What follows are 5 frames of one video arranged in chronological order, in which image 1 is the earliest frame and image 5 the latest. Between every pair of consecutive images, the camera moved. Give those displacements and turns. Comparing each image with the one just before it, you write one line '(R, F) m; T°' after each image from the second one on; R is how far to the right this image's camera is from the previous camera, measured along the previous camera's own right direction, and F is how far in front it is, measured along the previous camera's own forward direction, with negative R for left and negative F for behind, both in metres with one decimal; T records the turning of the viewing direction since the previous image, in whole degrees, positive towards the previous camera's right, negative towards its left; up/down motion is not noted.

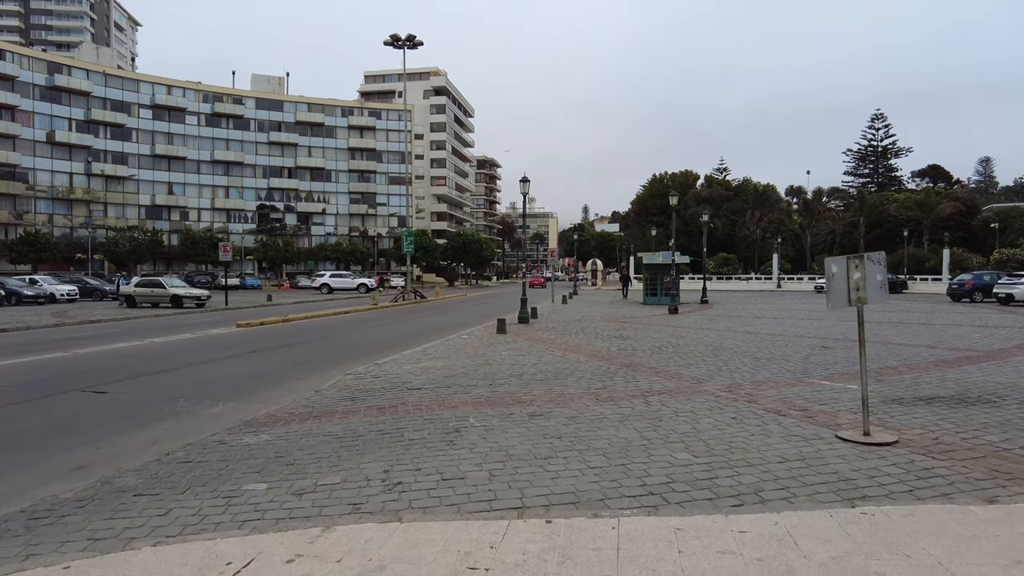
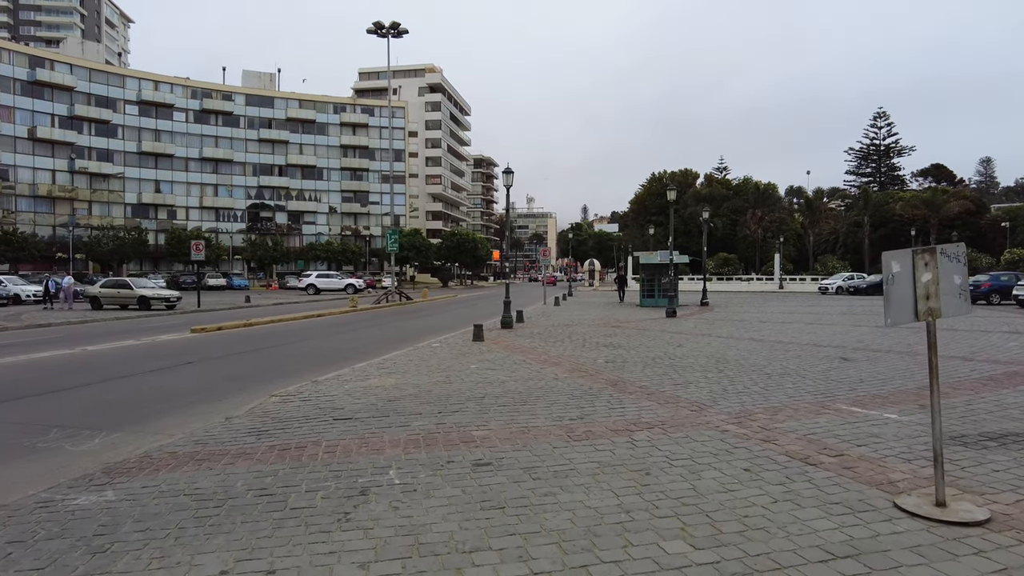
(+0.5, +1.8) m; 0°
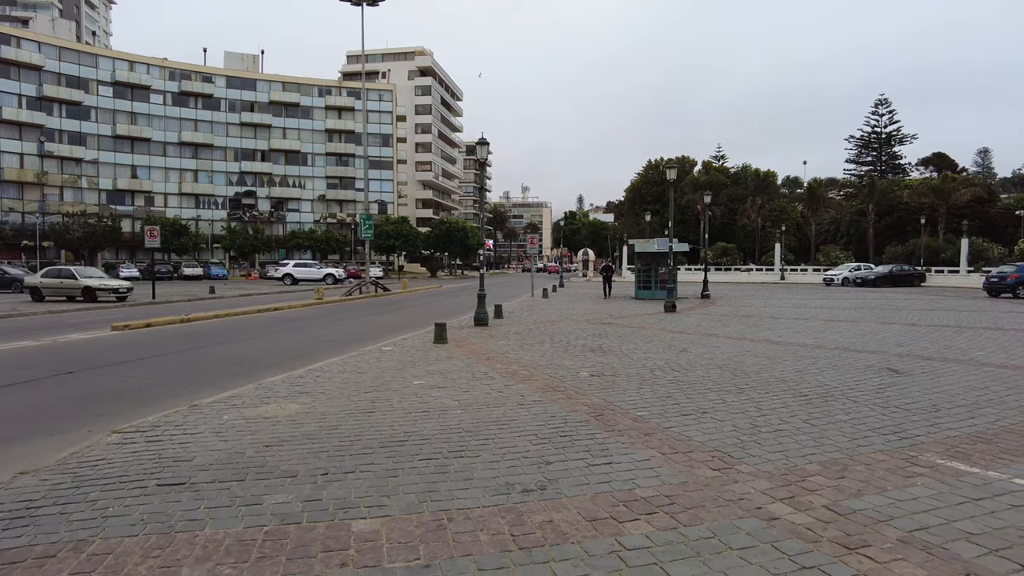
(+0.5, +2.6) m; 0°
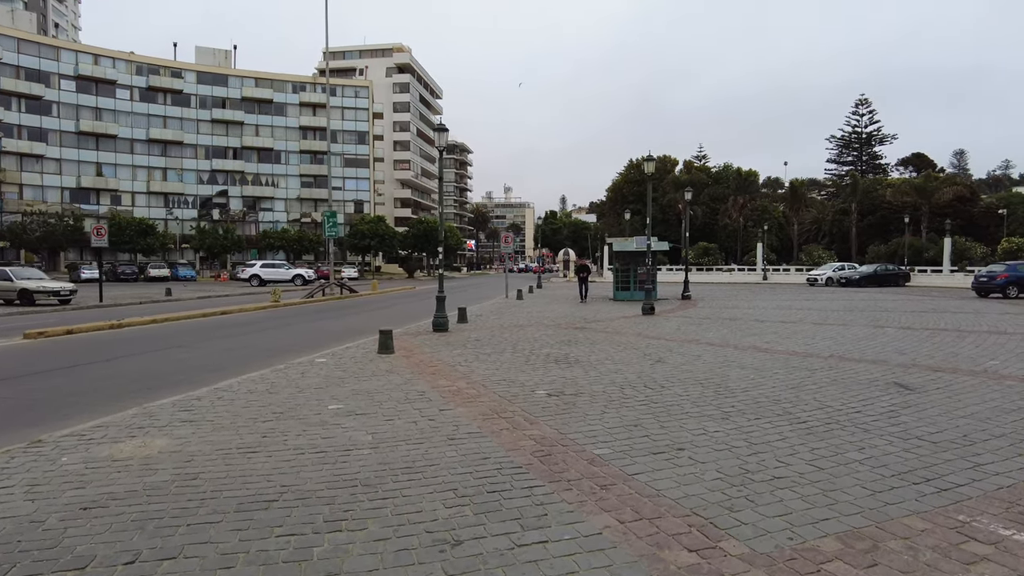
(+0.5, +1.5) m; +1°
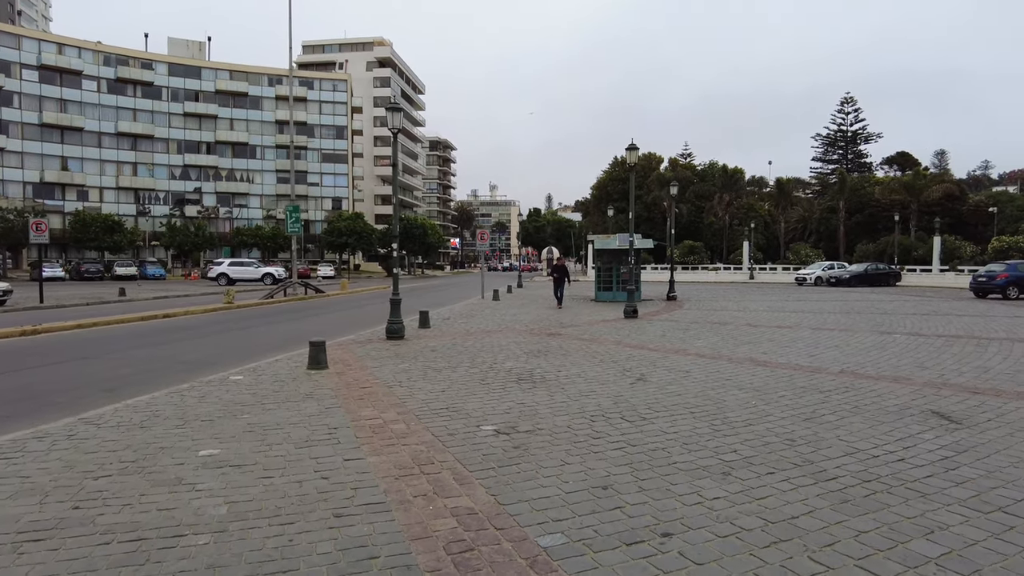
(+0.4, +1.7) m; +1°
